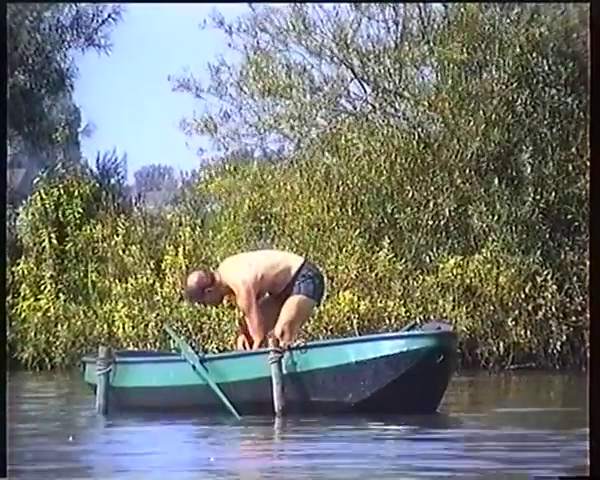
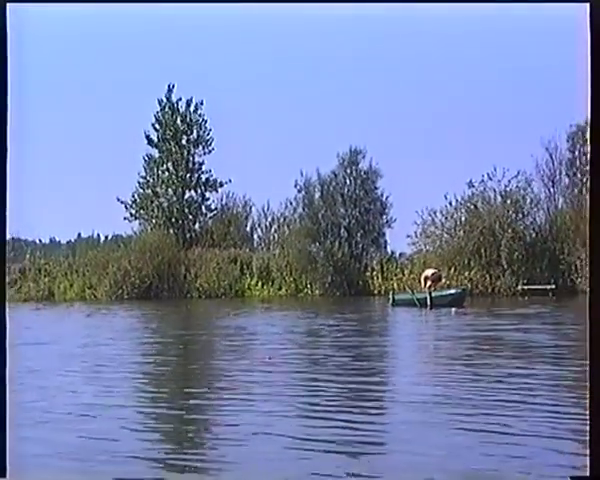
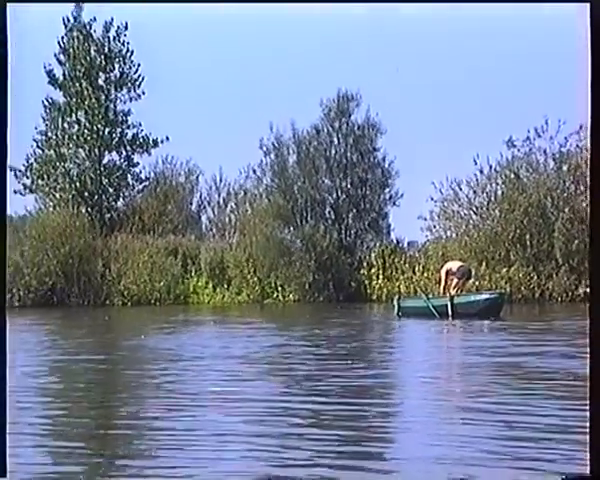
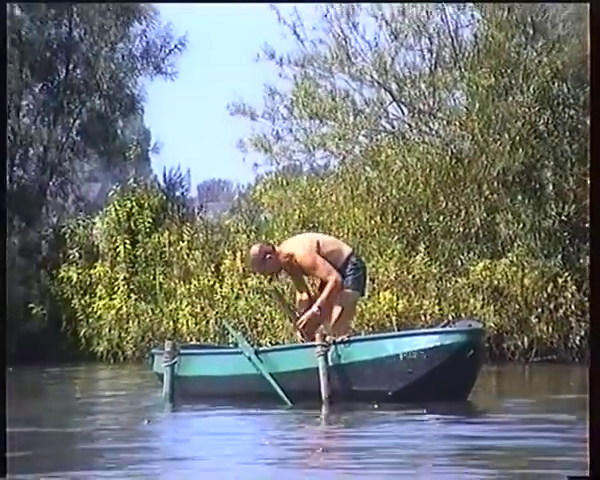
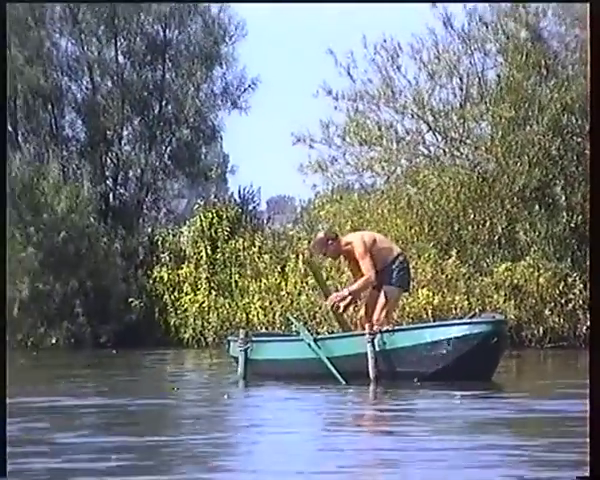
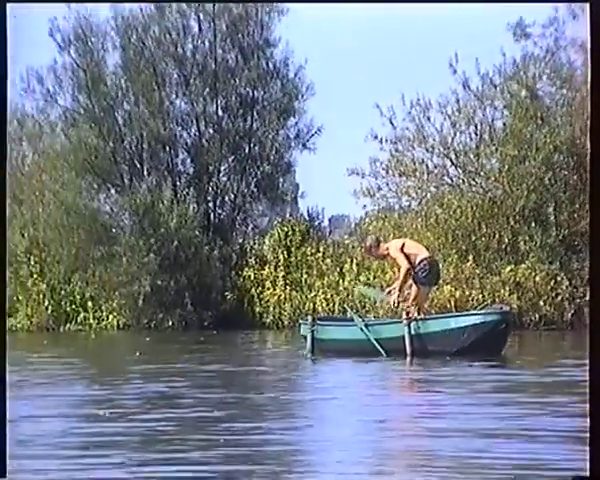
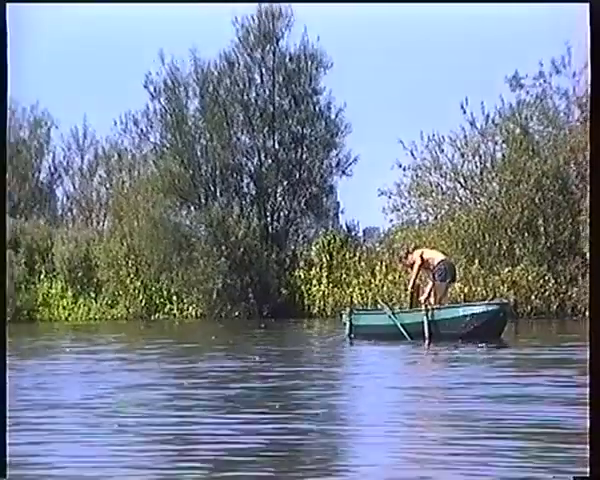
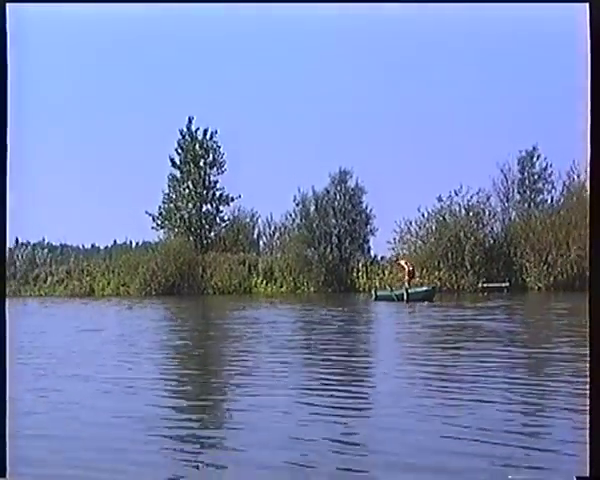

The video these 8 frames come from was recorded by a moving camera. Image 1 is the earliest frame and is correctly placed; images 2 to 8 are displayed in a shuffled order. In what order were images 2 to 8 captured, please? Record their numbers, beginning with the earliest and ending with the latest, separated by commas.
4, 5, 6, 7, 3, 2, 8
